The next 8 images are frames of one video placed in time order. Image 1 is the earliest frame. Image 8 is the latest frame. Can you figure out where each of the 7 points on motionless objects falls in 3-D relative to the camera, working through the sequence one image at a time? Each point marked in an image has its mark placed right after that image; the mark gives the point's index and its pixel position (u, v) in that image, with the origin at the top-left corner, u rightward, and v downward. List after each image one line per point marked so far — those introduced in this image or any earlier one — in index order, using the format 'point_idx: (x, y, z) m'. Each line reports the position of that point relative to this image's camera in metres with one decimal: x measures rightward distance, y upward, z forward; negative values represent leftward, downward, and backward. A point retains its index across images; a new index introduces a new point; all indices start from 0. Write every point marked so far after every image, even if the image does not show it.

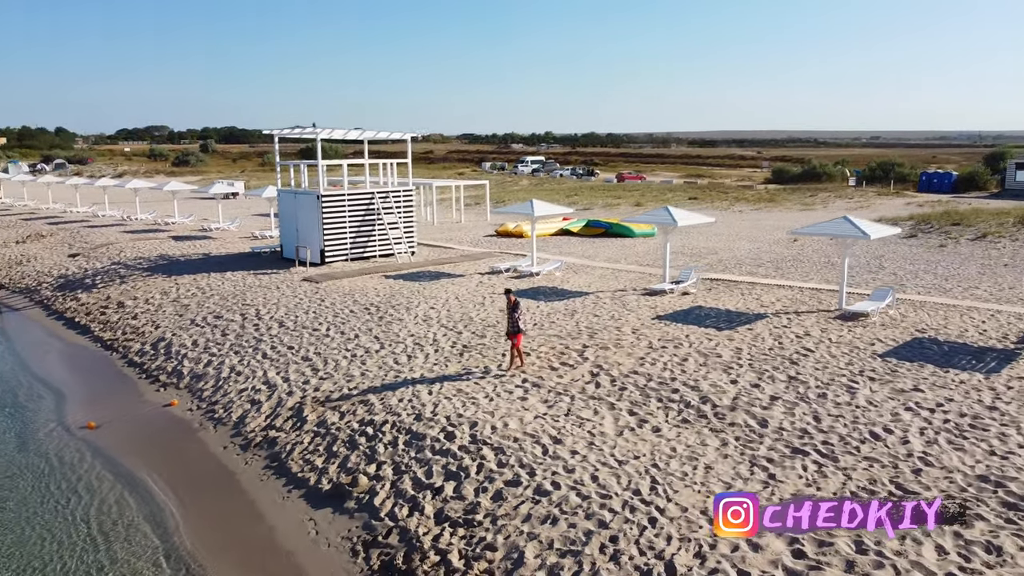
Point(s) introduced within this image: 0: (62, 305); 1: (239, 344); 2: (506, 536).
0: (-11.1, -0.4, +19.8) m
1: (-4.9, -1.0, +14.5) m
2: (-0.1, -2.3, +7.5) m
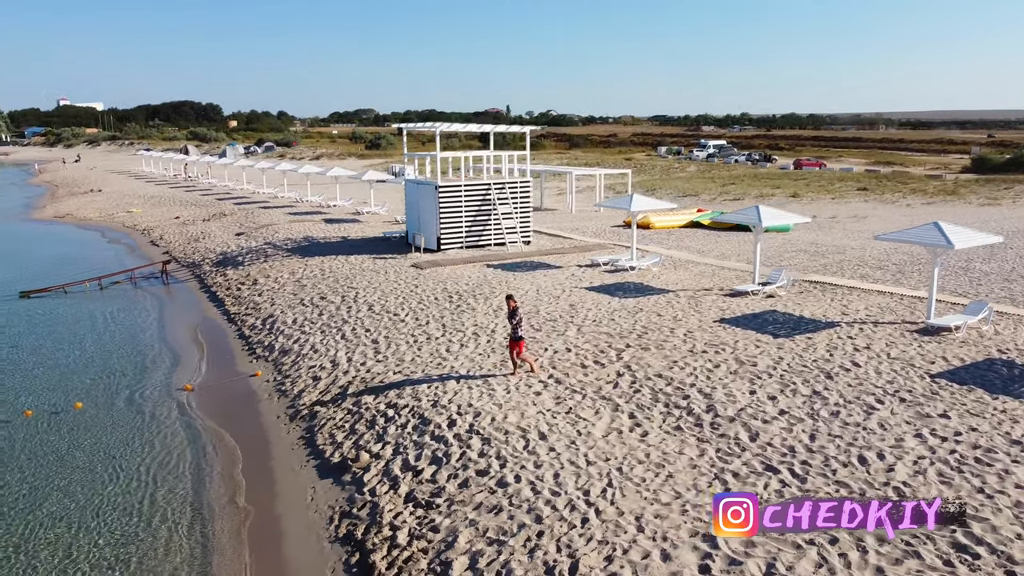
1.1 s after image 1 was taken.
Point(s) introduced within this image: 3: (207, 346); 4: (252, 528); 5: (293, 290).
0: (-8.4, +0.2, +22.6) m
1: (-3.7, -0.7, +16.0) m
2: (-0.6, -2.3, +8.2) m
3: (-6.1, -1.2, +16.4) m
4: (-2.9, -2.6, +8.9) m
5: (-5.3, -0.1, +19.4) m
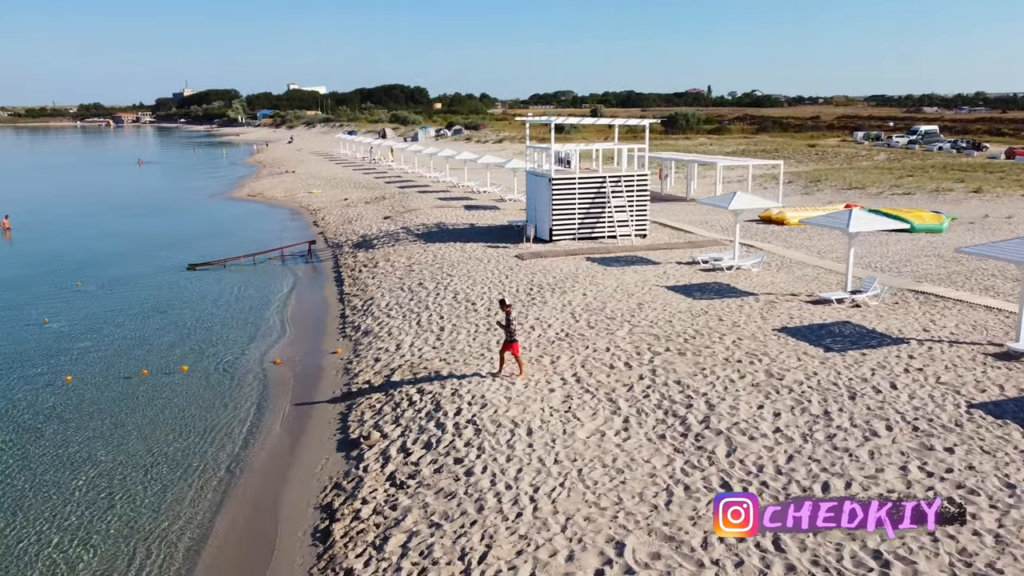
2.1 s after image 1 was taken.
0: (-5.2, +0.8, +24.8) m
1: (-2.2, -0.5, +17.3) m
2: (-1.1, -2.4, +9.0) m
3: (-4.5, -0.8, +18.2) m
4: (-3.2, -2.5, +10.2) m
5: (-2.9, +0.3, +20.9) m
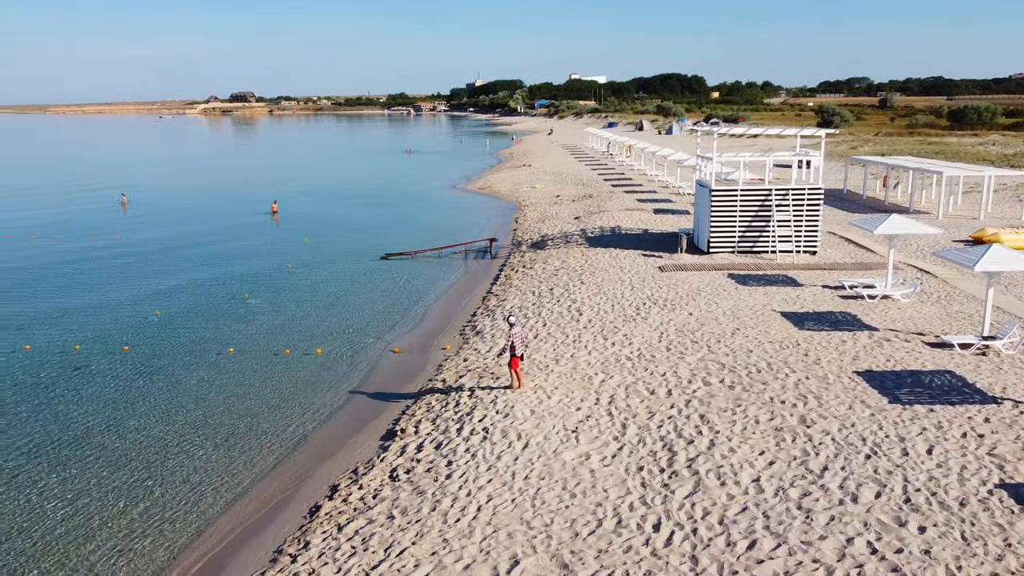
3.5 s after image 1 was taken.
0: (0.0, +0.9, +26.4) m
1: (+0.3, -0.6, +18.4) m
2: (-1.6, -2.6, +10.3) m
3: (-1.6, -0.8, +20.0) m
4: (-3.1, -2.6, +12.1) m
5: (+0.8, +0.3, +22.0) m
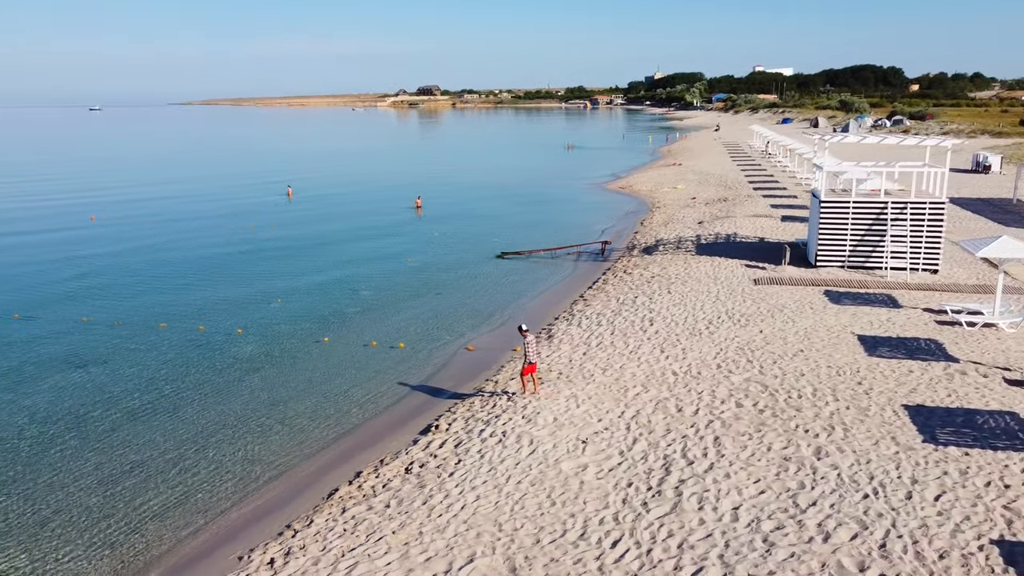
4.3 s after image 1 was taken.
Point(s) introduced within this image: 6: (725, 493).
0: (+3.4, +0.8, +26.5) m
1: (+2.0, -0.8, +18.6) m
2: (-1.6, -2.7, +11.2) m
3: (+0.5, -0.8, +20.7) m
4: (-2.7, -2.6, +13.2) m
5: (+3.4, +0.1, +22.1) m
6: (+2.6, -2.5, +10.0) m
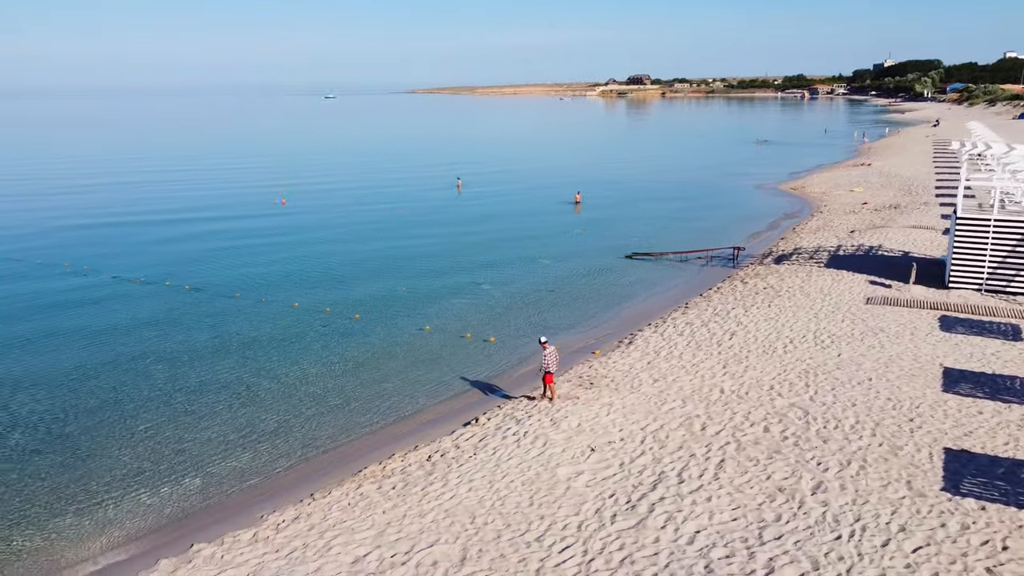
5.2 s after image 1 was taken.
0: (+7.3, +0.6, +25.9) m
1: (+3.9, -1.0, +18.6) m
2: (-1.5, -2.7, +12.3) m
3: (+2.9, -0.9, +20.9) m
4: (-2.1, -2.6, +14.5) m
5: (+6.1, -0.2, +21.6) m
6: (+2.3, -2.8, +10.1) m
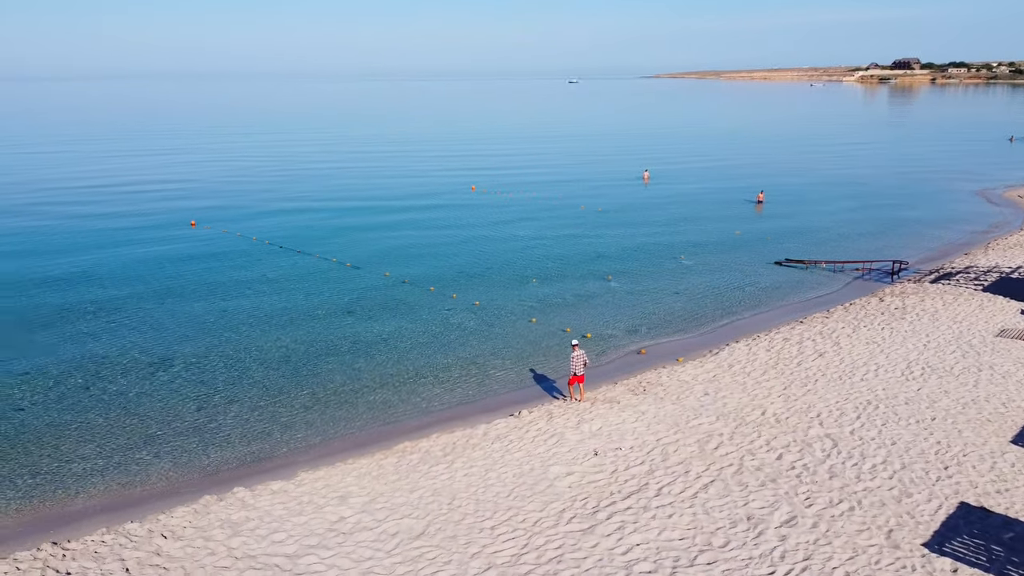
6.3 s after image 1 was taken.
0: (+11.2, 0.0, +24.0) m
1: (+5.8, -1.3, +18.0) m
2: (-1.3, -2.7, +13.5) m
3: (+5.5, -1.2, +20.5) m
4: (-1.2, -2.5, +15.8) m
5: (+8.8, -0.7, +20.3) m
6: (+1.8, -3.1, +10.4) m
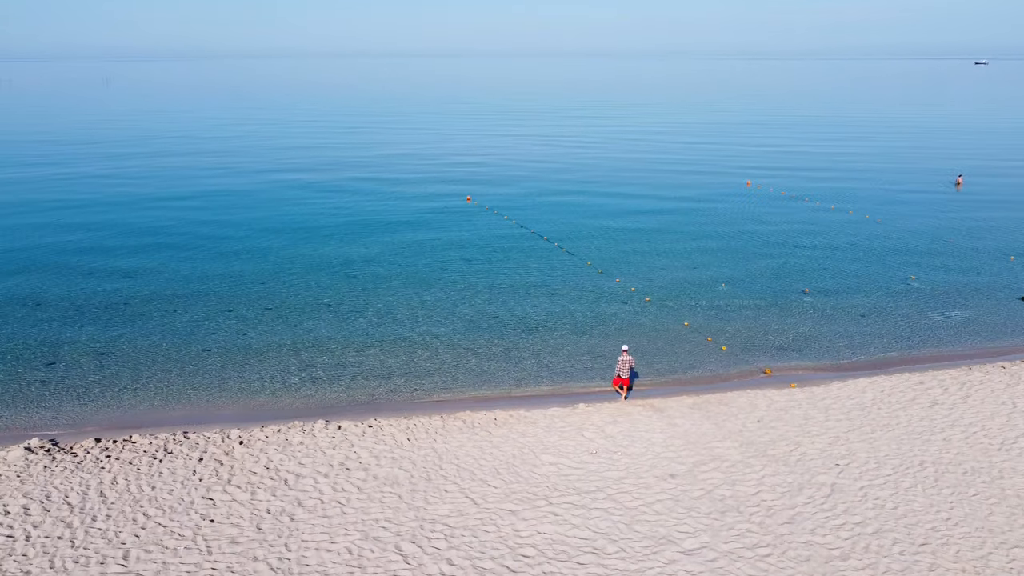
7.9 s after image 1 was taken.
0: (+15.3, -1.4, +19.7) m
1: (+7.8, -2.1, +16.5) m
2: (-0.6, -2.5, +15.5) m
3: (+8.6, -1.9, +18.9) m
4: (+0.5, -2.4, +17.5) m
5: (+11.6, -1.8, +17.3) m
6: (+0.7, -3.3, +11.4) m
